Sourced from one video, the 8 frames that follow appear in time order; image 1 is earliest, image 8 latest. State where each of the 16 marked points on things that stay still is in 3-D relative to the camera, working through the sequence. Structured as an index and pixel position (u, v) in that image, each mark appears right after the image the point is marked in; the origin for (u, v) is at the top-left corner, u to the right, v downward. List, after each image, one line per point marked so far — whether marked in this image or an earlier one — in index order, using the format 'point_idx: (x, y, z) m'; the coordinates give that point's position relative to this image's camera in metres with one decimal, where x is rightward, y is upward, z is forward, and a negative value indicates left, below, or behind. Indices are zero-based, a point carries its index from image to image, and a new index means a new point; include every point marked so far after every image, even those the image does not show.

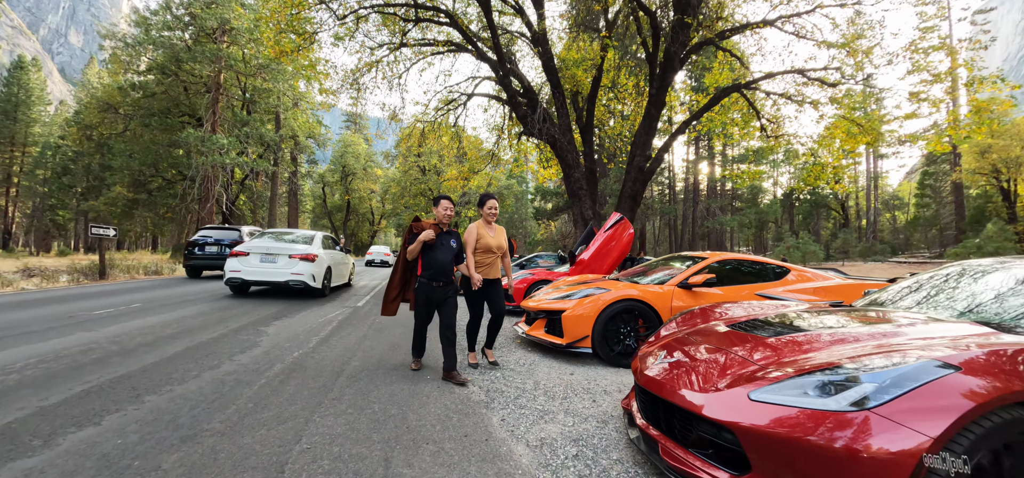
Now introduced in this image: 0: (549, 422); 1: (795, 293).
0: (+0.3, -1.3, +2.9) m
1: (+3.5, -0.7, +5.1) m
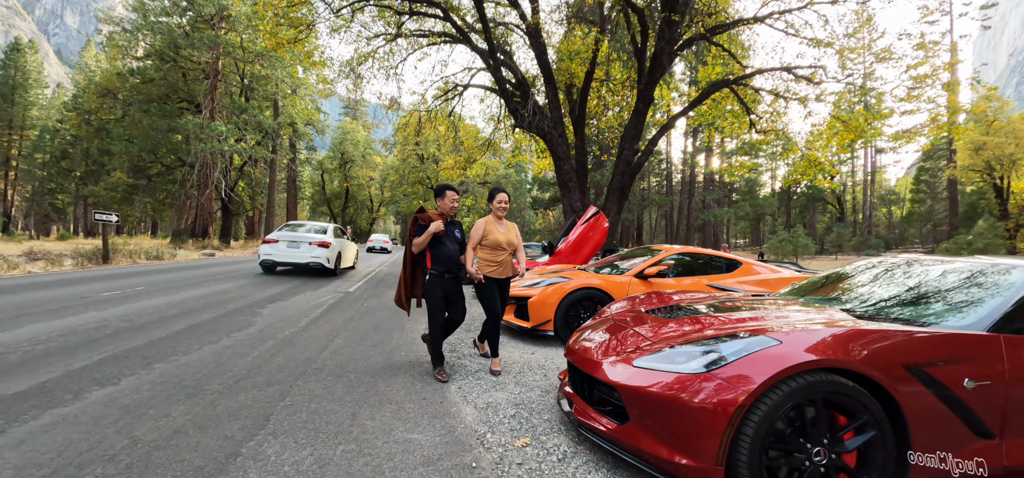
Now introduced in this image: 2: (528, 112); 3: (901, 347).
0: (-0.1, -1.2, +3.4) m
1: (+3.1, -0.6, +5.6) m
2: (+0.4, +3.7, +12.2) m
3: (+1.9, -0.5, +2.0) m
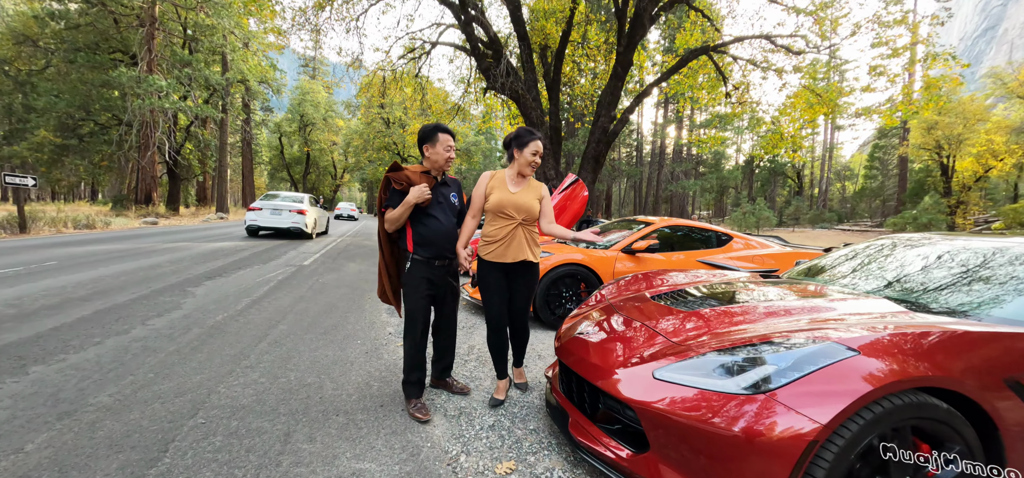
0: (-0.3, -1.0, +2.9) m
1: (+2.8, -0.3, +5.2) m
2: (-0.4, +4.5, +11.3) m
3: (+1.8, -0.4, +1.6) m
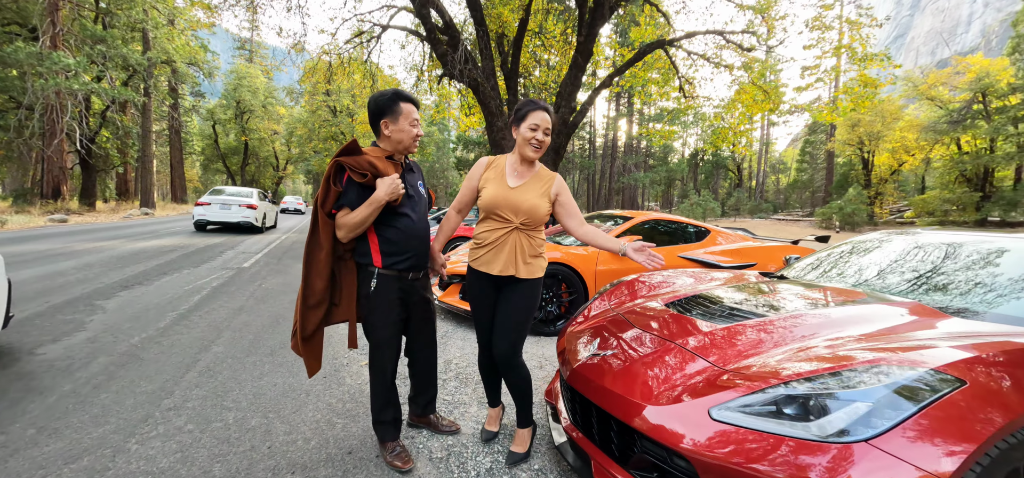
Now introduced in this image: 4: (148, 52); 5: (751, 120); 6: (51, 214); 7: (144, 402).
0: (-0.3, -1.1, +2.5) m
1: (+2.5, -0.2, +5.1) m
2: (-1.4, +4.7, +10.7) m
3: (+1.9, -0.4, +1.4) m
4: (-17.2, +8.8, +19.5) m
5: (+6.8, +3.4, +12.0) m
6: (-18.8, +1.0, +16.8) m
7: (-2.1, -0.9, +2.4) m
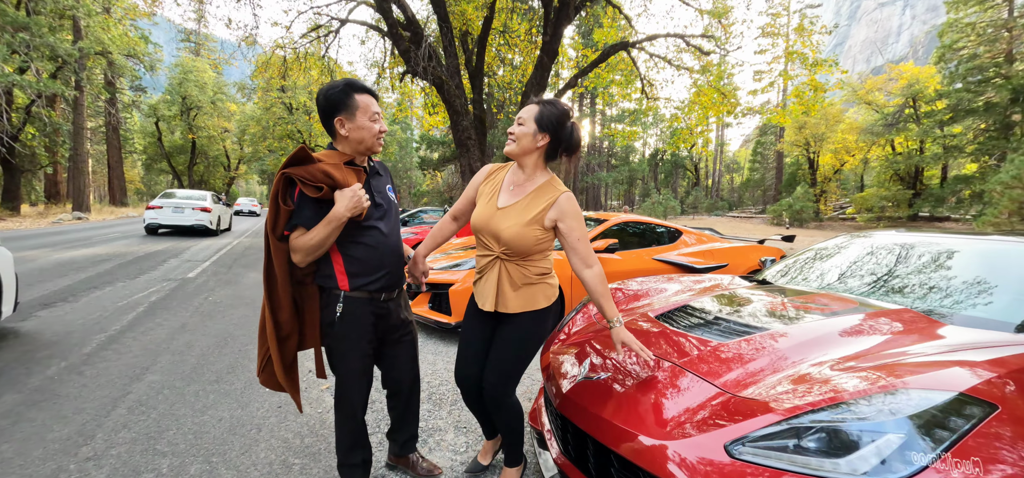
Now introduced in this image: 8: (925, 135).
0: (-0.4, -1.1, +2.2) m
1: (+2.1, -0.2, +5.1) m
2: (-2.3, +4.6, +10.4) m
3: (+1.9, -0.5, +1.3) m
4: (-18.8, +8.5, +17.8) m
5: (+5.8, +3.5, +12.3) m
6: (-20.0, +0.7, +15.0) m
7: (-2.2, -1.0, +2.0) m
8: (+19.3, +4.9, +19.4) m
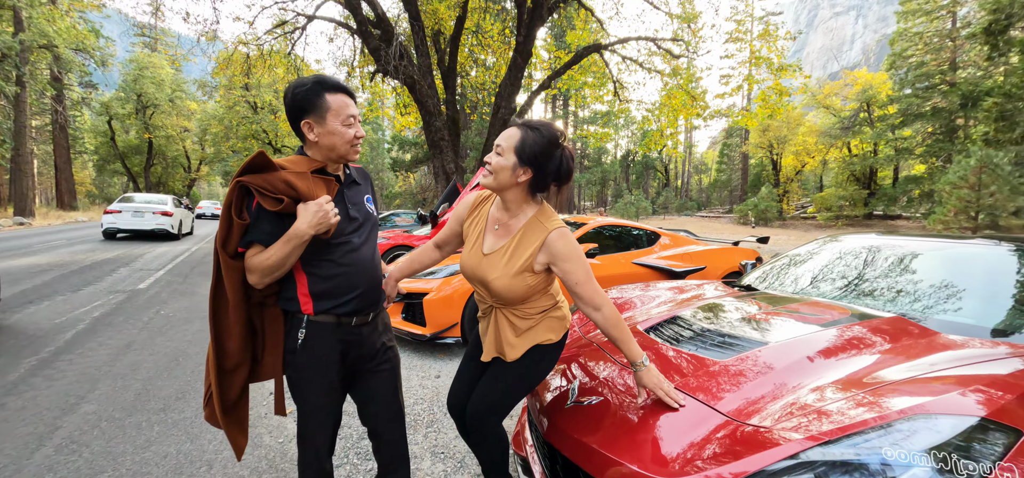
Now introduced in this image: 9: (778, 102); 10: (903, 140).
0: (-0.5, -1.2, +2.0) m
1: (+1.8, -0.3, +5.0) m
2: (-2.9, +4.5, +10.1) m
3: (+1.8, -0.5, +1.3) m
4: (-19.9, +8.2, +16.5) m
5: (+5.0, +3.5, +12.5) m
6: (-20.8, +0.4, +13.6) m
7: (-2.2, -1.1, +1.7) m
8: (+18.1, +5.0, +20.4) m
9: (+7.1, +3.6, +11.0) m
10: (+18.4, +4.7, +19.5) m
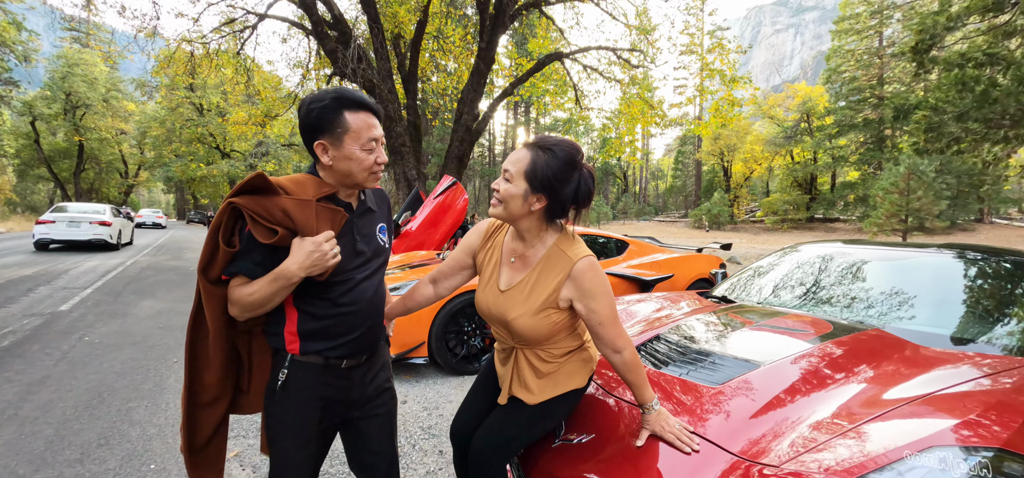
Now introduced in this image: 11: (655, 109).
0: (-0.6, -1.3, +1.8) m
1: (+1.5, -0.4, +5.0) m
2: (-3.8, +4.3, +9.7) m
3: (+1.8, -0.6, +1.3) m
4: (-21.3, +7.7, +14.7) m
5: (+3.9, +3.3, +12.8) m
6: (-21.9, -0.1, +11.5) m
7: (-2.3, -1.2, +1.3) m
8: (+16.2, +4.9, +21.9) m
9: (+6.1, +3.5, +11.5) m
10: (+16.6, +4.6, +20.9) m
11: (+4.3, +3.9, +12.5) m
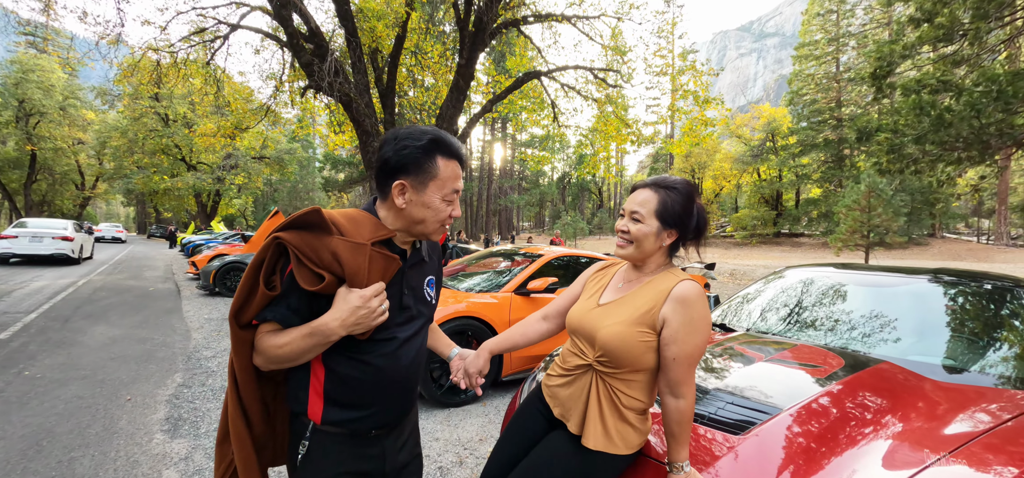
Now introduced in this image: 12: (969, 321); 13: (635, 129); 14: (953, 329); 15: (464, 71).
0: (-0.6, -1.4, +1.6) m
1: (+1.3, -0.6, +5.0) m
2: (-4.2, +3.9, +9.5) m
3: (+1.8, -0.7, +1.3) m
4: (-22.0, +7.1, +13.6) m
5: (+3.3, +2.8, +13.0) m
6: (-22.4, -0.6, +10.2) m
7: (-2.3, -1.3, +1.0) m
8: (+15.0, +4.1, +22.8) m
9: (+5.5, +3.0, +11.8) m
10: (+15.5, +3.8, +21.9) m
11: (+3.7, +3.4, +12.7) m
12: (+2.8, -0.5, +2.5) m
13: (+3.9, +3.4, +12.8) m
14: (+2.7, -0.5, +2.5) m
15: (-1.3, +4.5, +11.2) m
